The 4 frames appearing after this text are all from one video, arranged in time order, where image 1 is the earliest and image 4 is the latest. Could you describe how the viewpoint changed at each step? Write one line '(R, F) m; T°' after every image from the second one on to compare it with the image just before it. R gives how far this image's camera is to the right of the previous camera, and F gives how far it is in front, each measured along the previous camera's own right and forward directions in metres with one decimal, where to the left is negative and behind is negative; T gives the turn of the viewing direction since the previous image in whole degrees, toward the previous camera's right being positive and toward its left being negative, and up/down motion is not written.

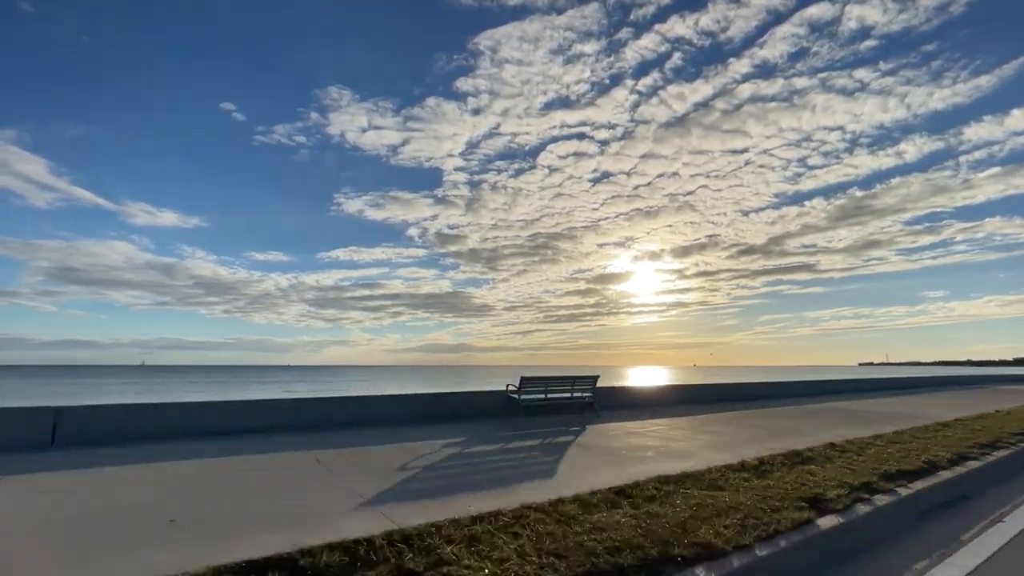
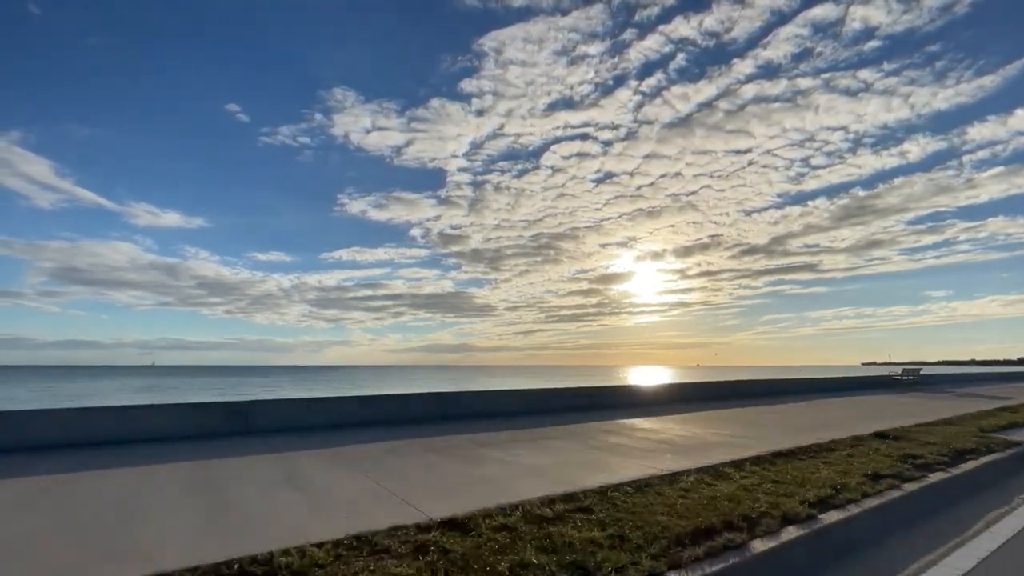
(-0.6, -0.5) m; 0°
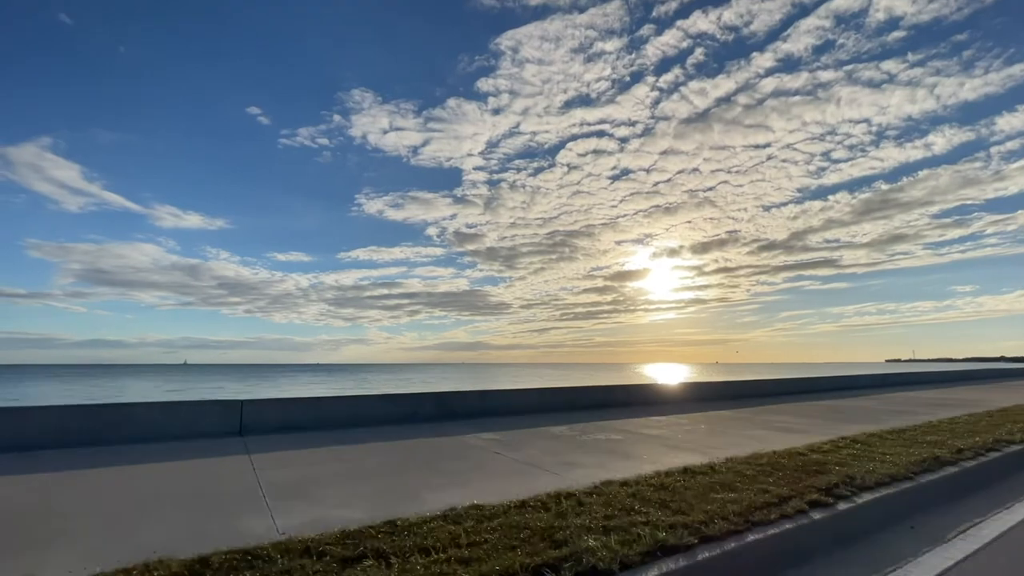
(-0.6, -0.4) m; -1°
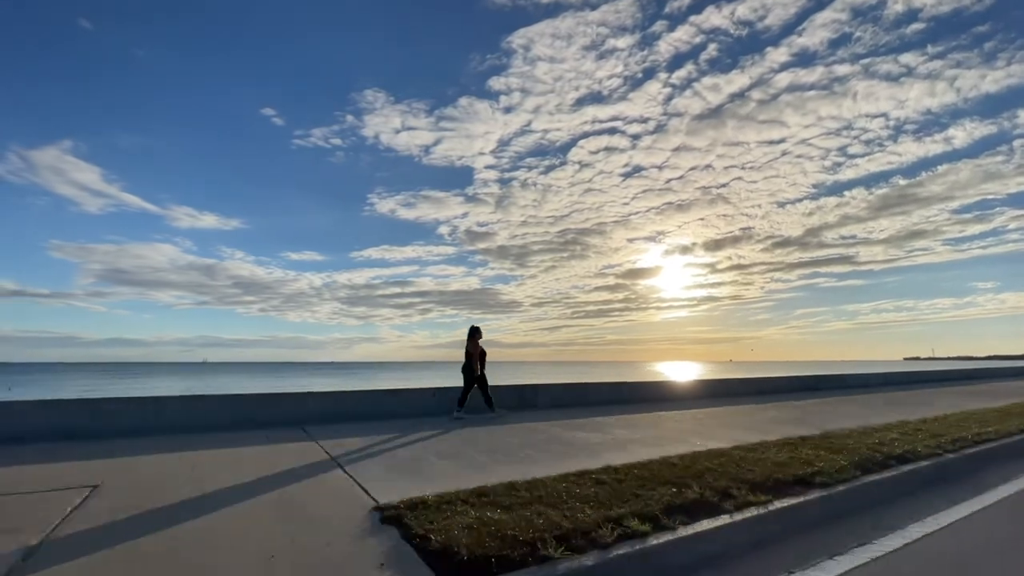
(0.0, -1.2) m; -1°
